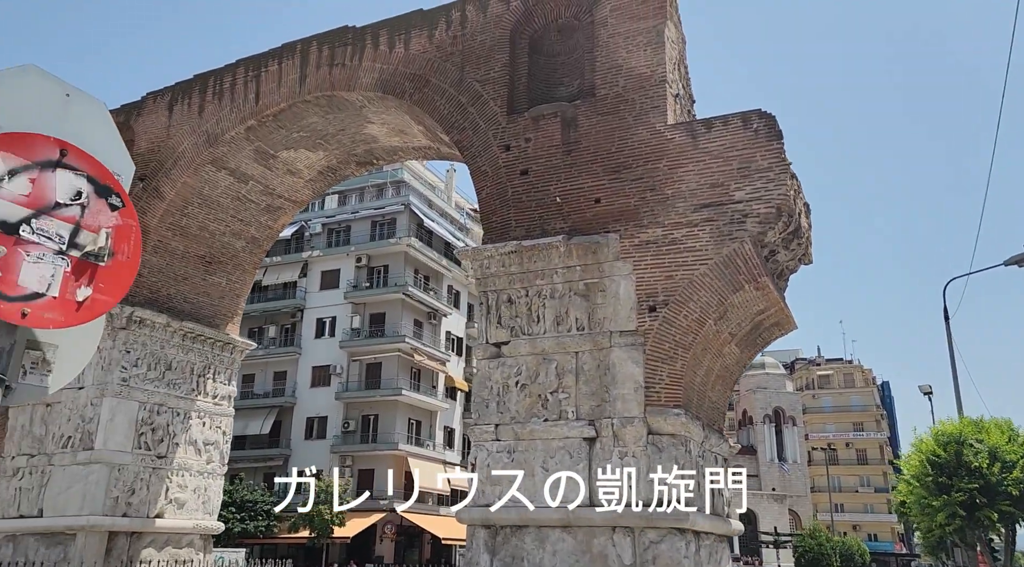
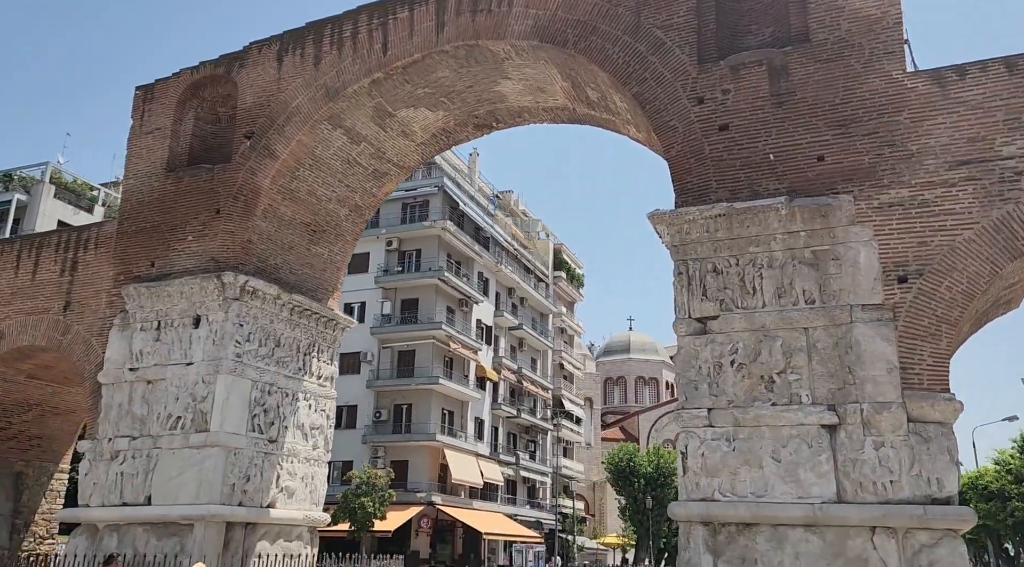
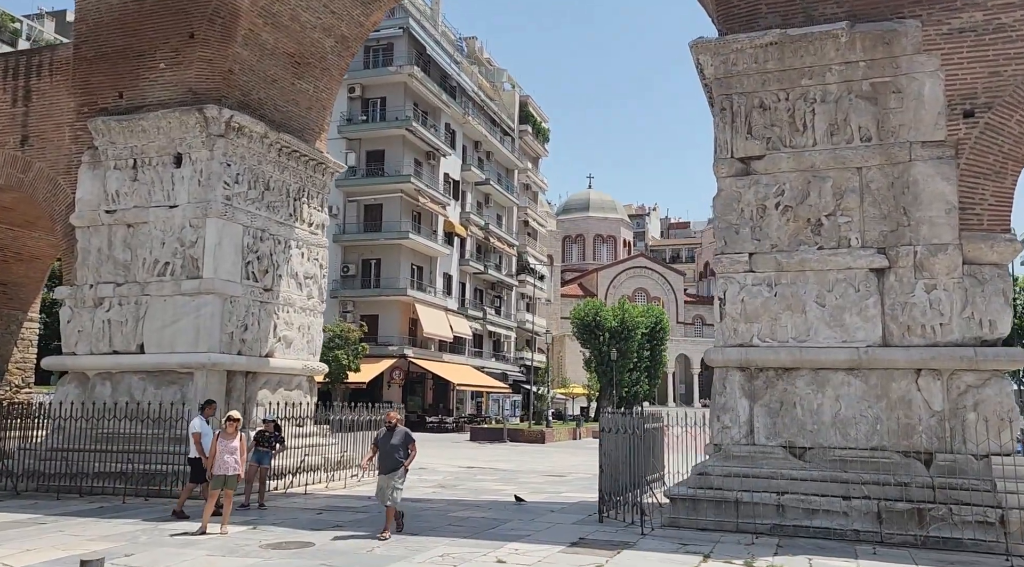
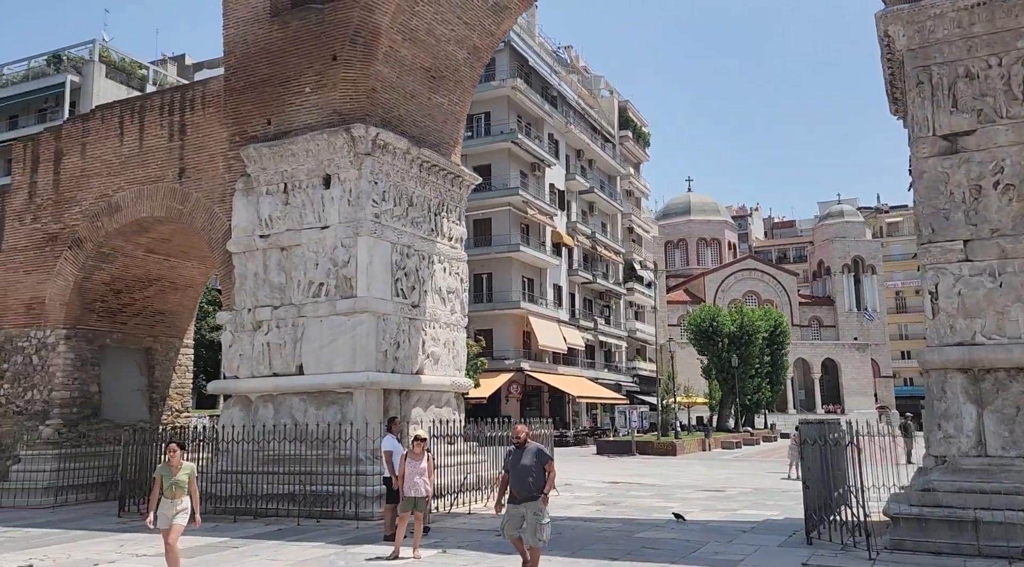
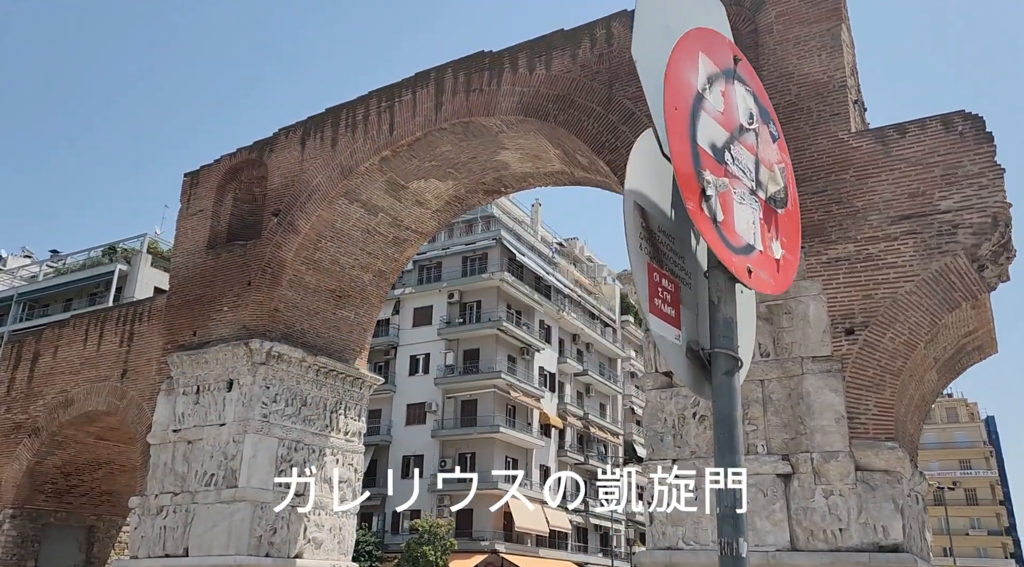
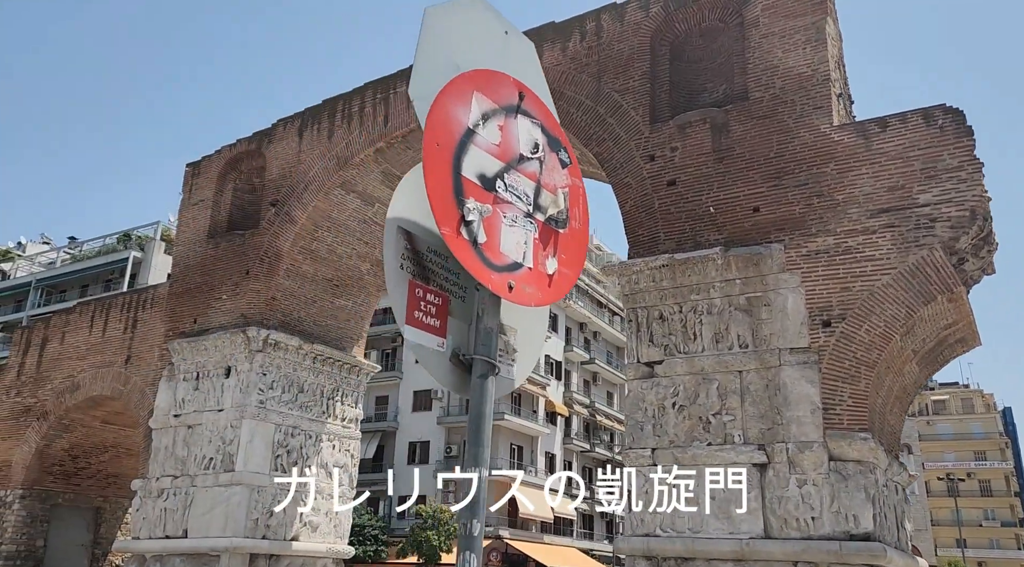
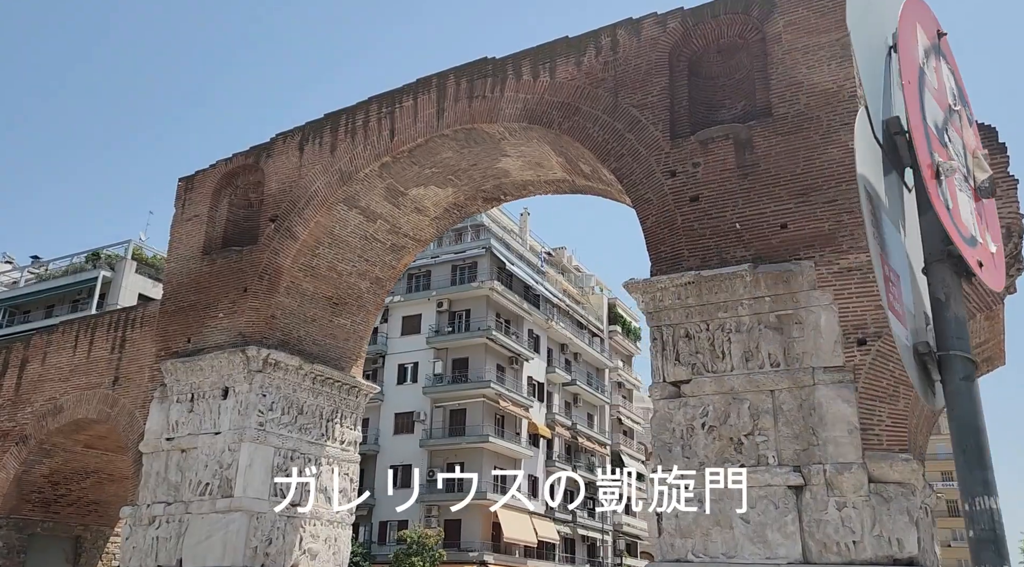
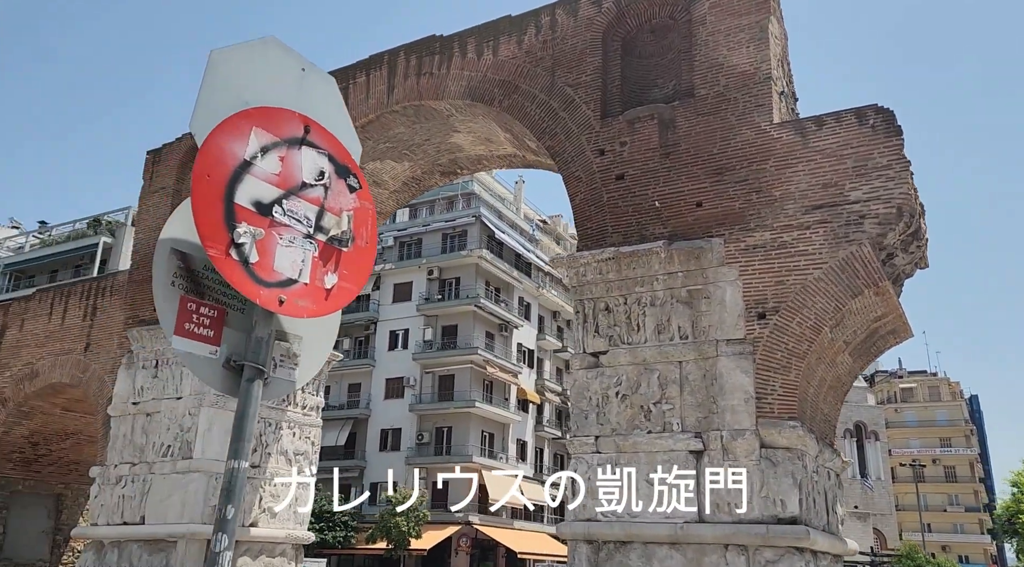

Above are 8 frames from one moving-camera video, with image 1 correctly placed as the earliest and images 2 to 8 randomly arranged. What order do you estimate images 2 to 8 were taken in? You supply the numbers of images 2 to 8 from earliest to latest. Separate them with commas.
8, 6, 5, 7, 2, 3, 4
